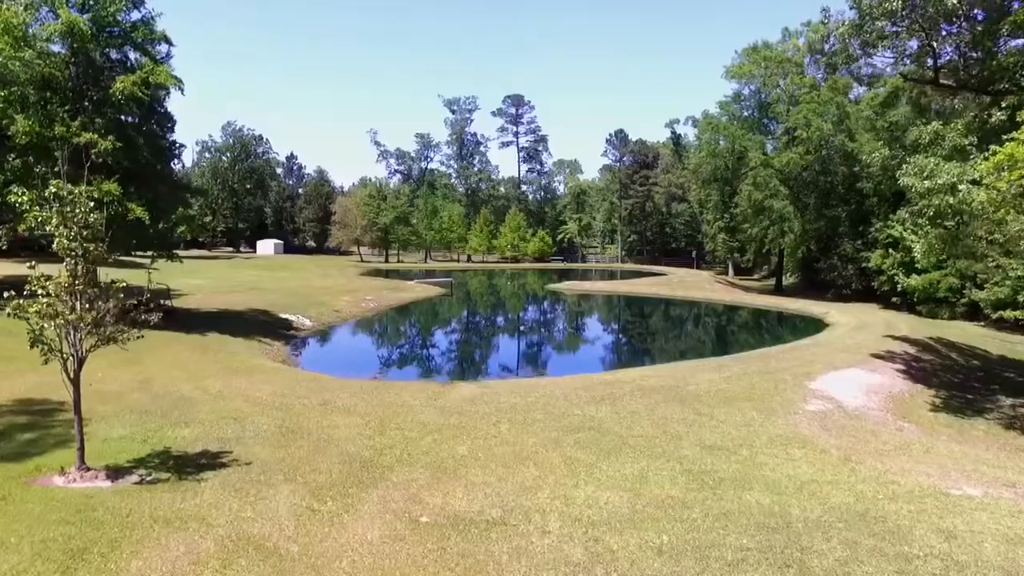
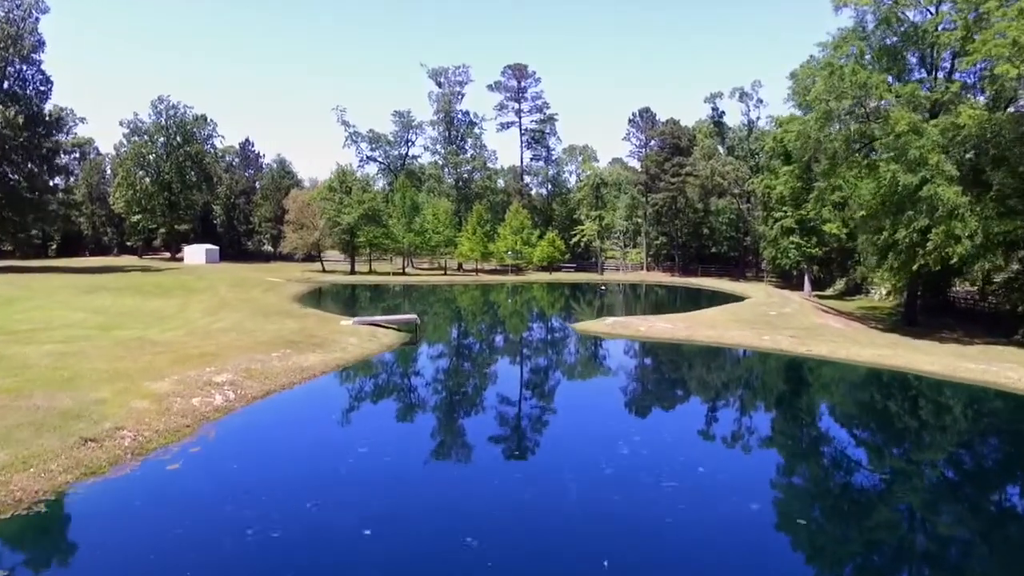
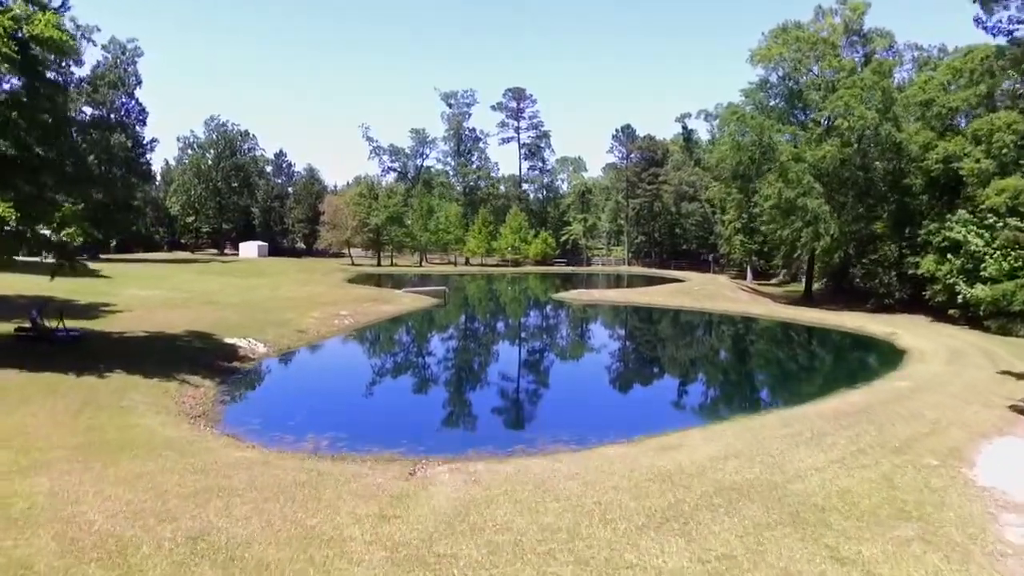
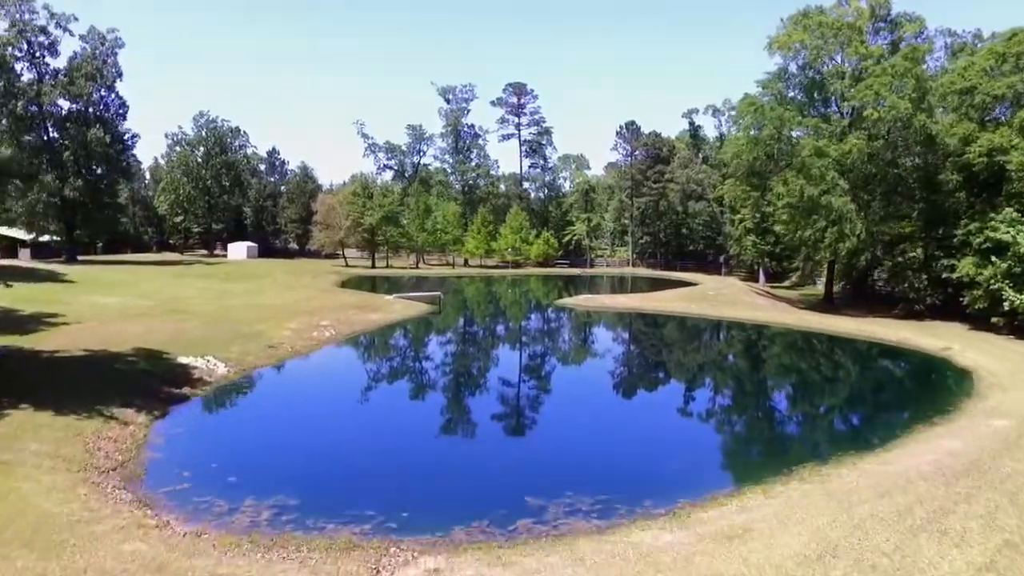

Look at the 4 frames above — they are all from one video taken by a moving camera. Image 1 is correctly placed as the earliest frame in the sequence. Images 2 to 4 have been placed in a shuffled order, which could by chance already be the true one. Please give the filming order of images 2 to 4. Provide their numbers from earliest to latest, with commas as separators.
3, 4, 2
